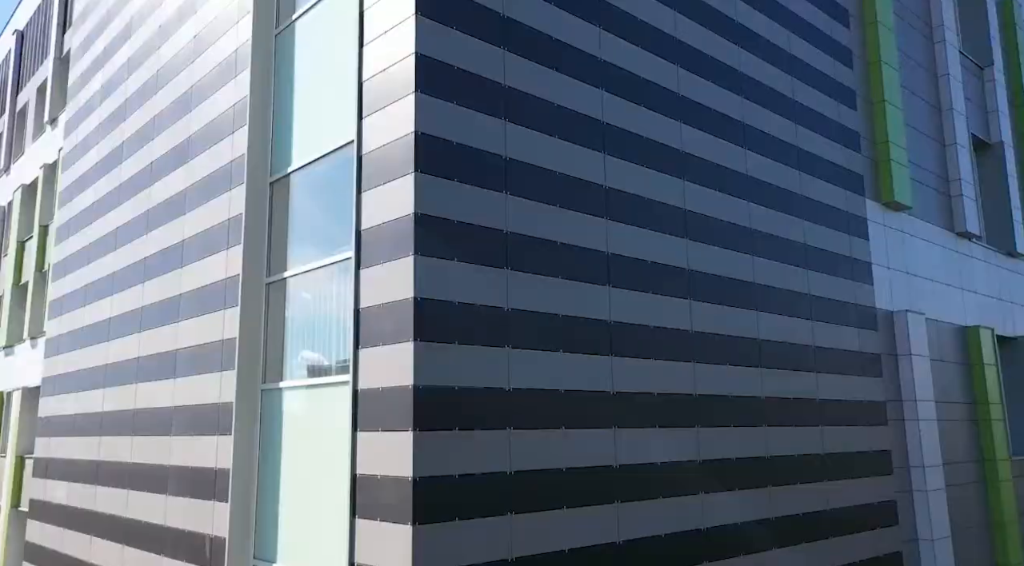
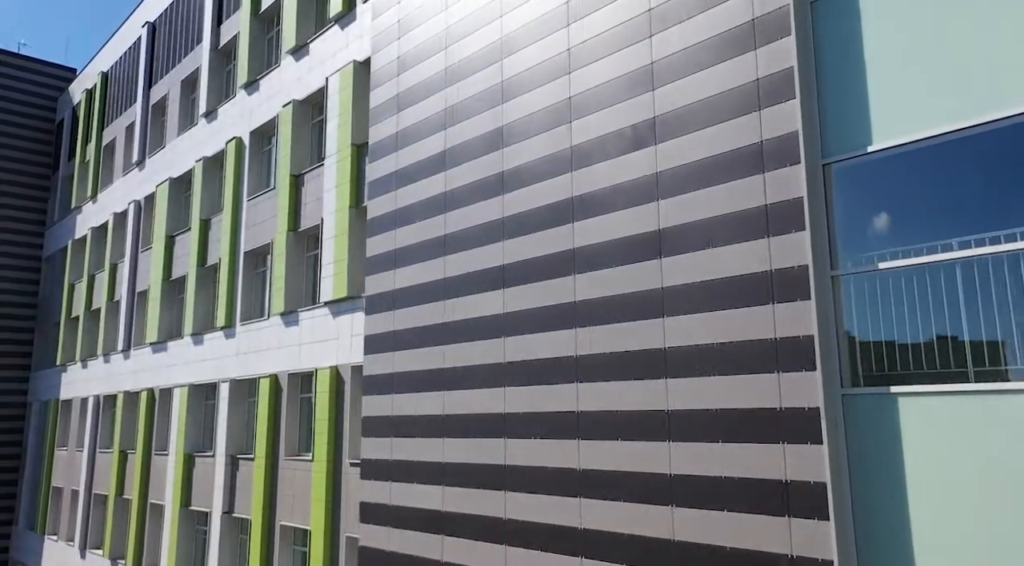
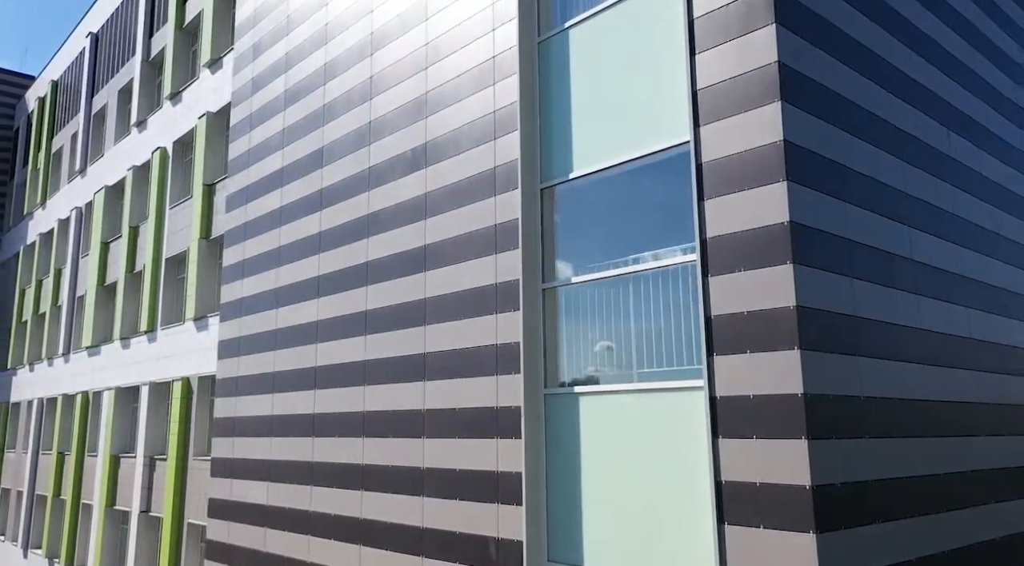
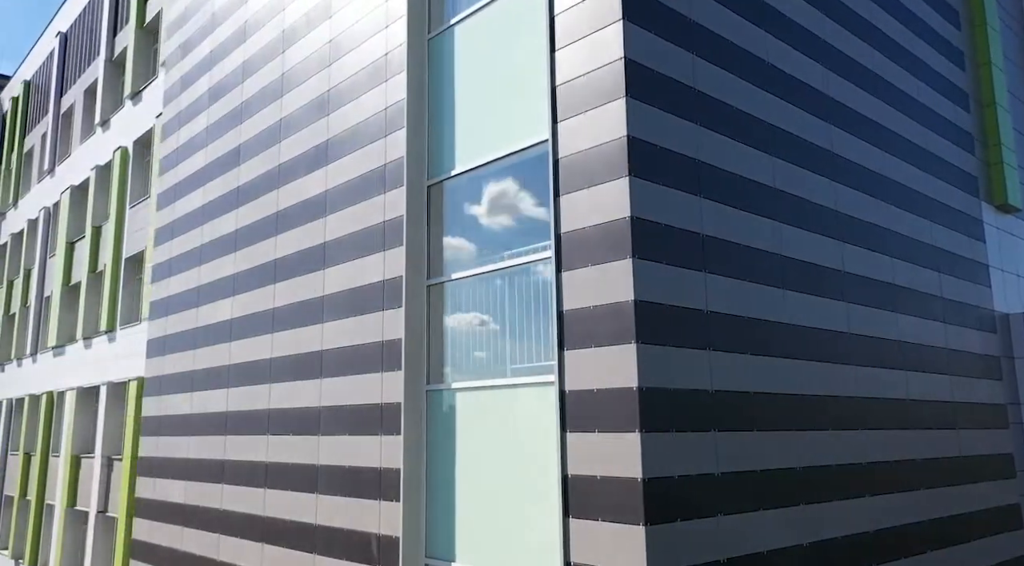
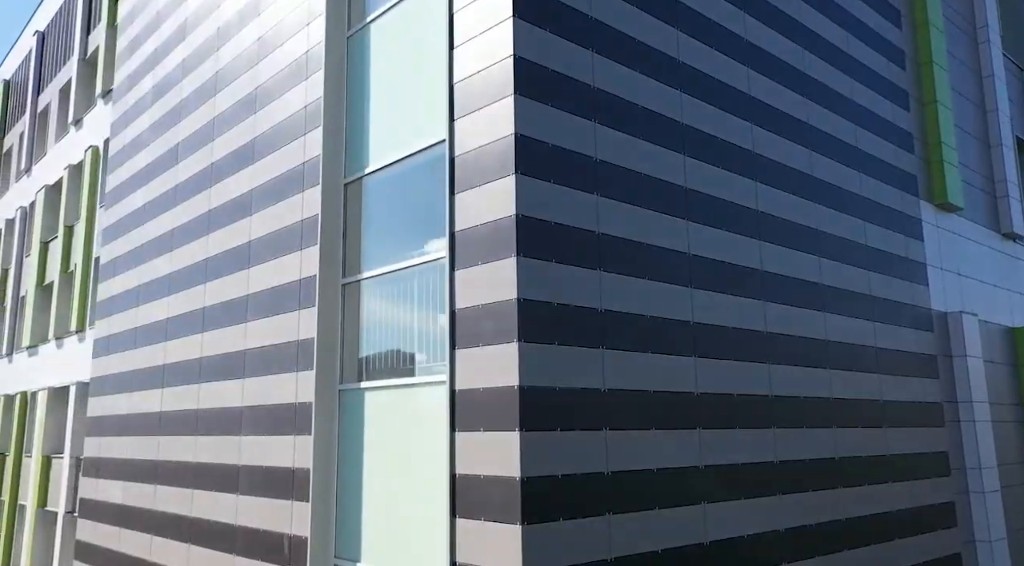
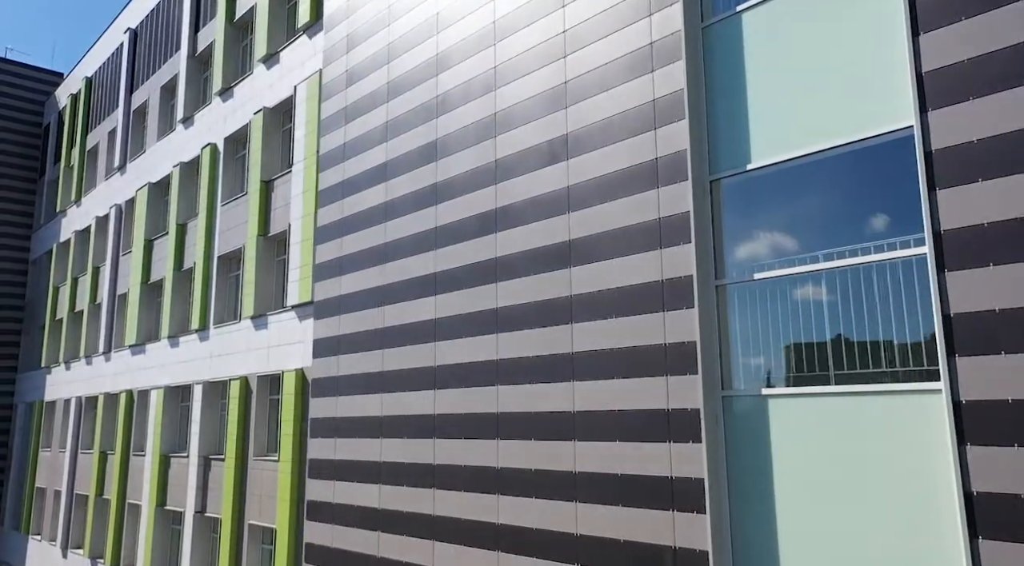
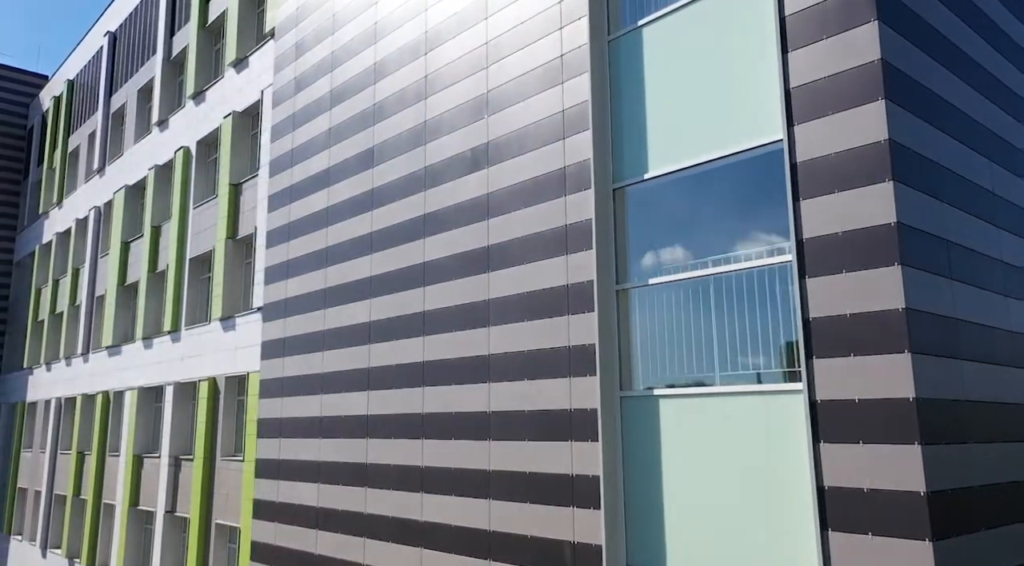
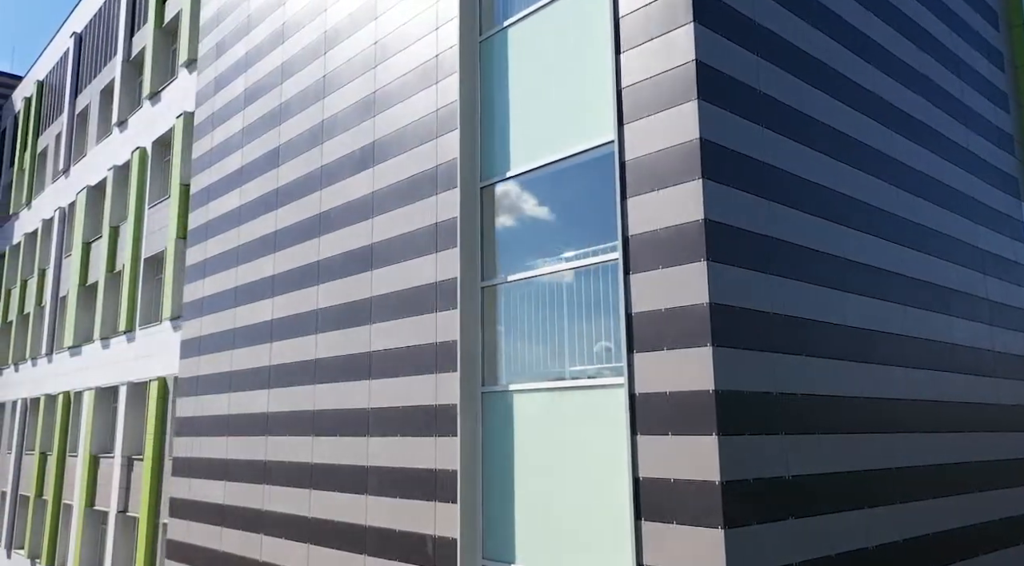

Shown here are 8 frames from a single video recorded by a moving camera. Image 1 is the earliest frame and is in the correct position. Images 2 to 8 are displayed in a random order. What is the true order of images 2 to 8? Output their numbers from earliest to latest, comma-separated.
5, 4, 8, 3, 7, 6, 2
